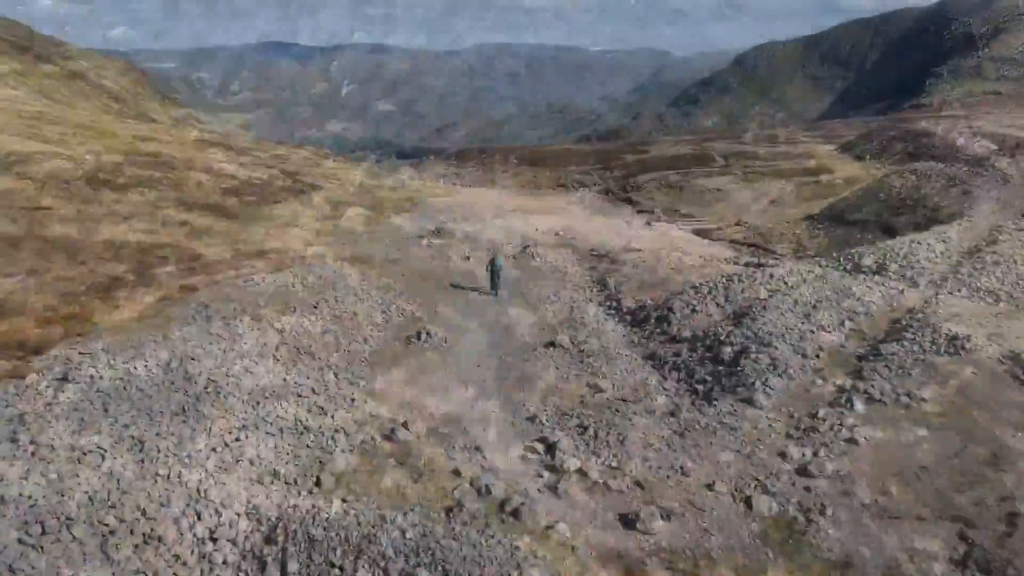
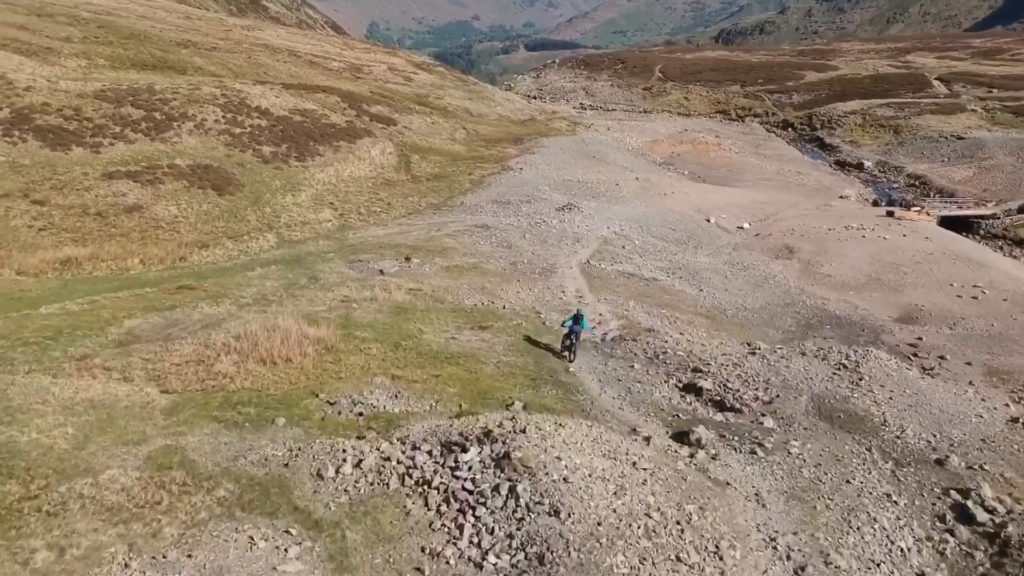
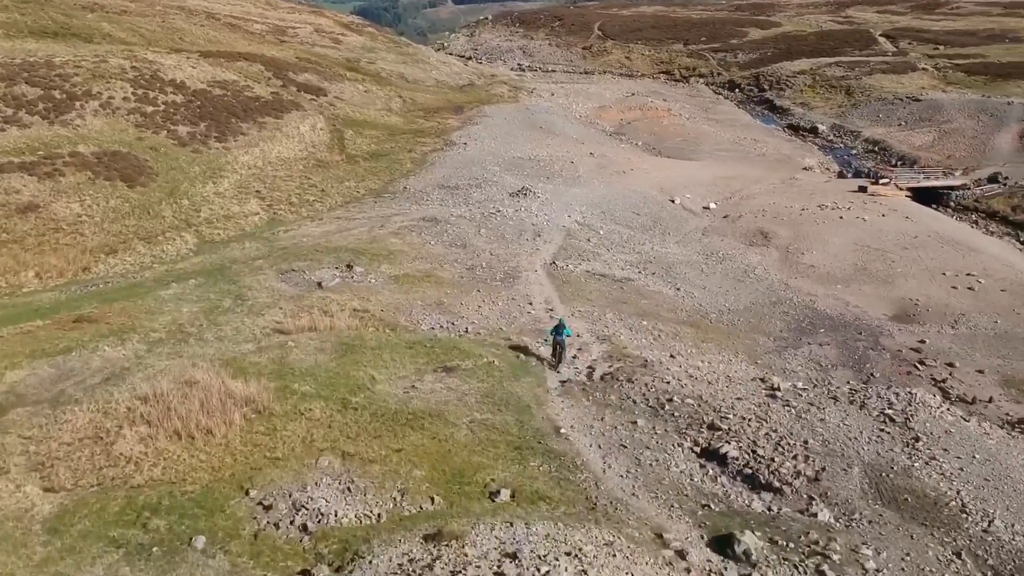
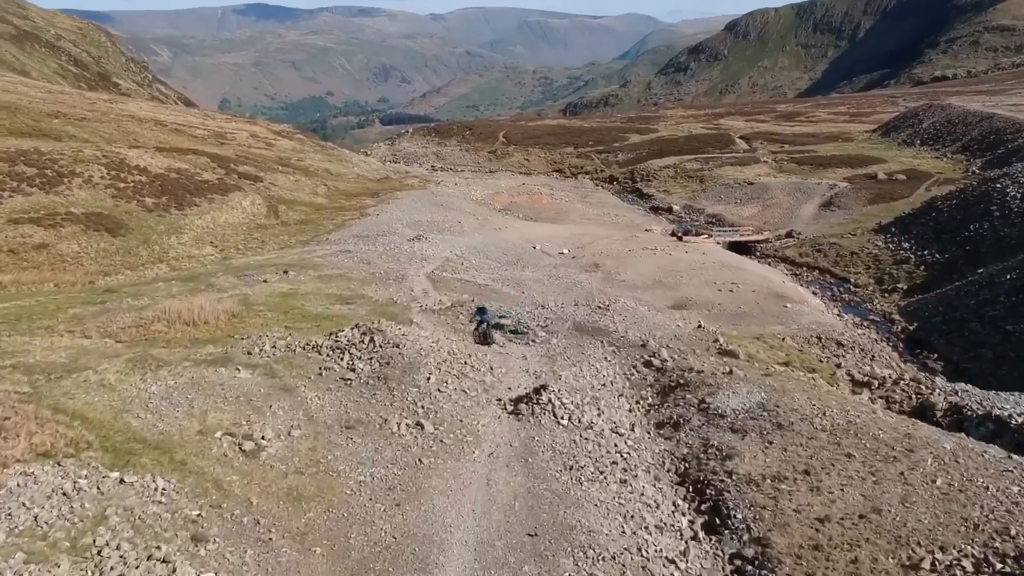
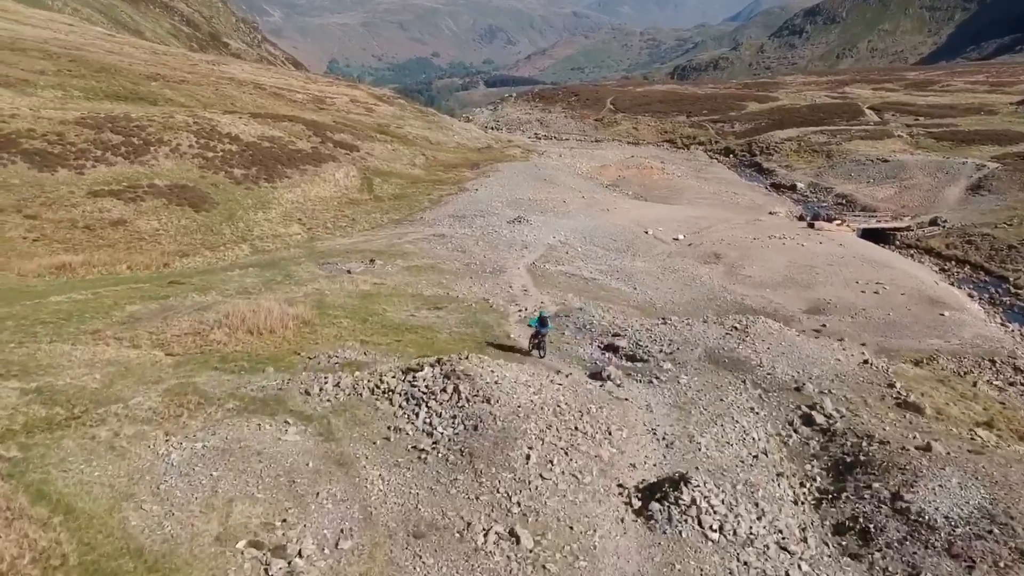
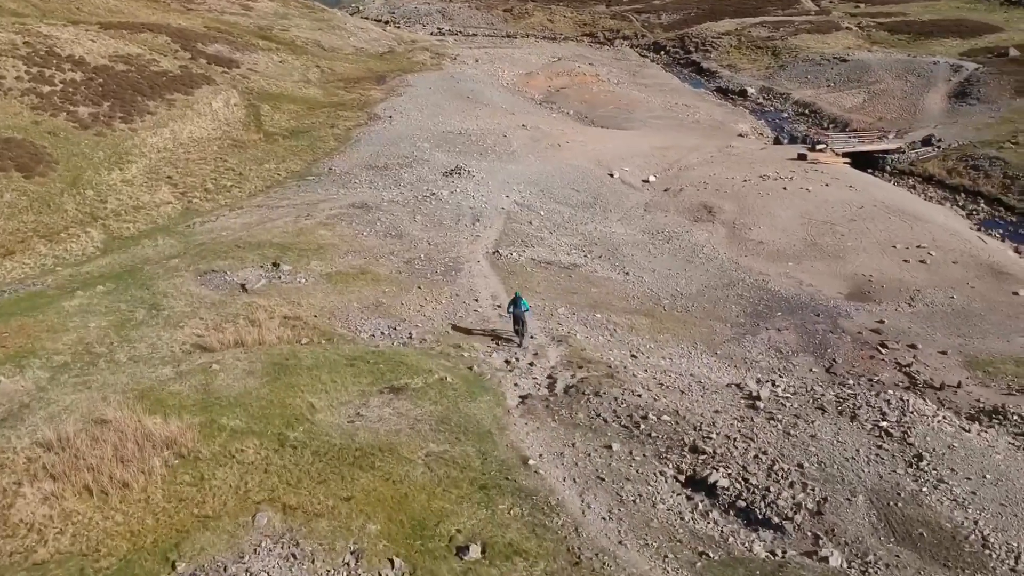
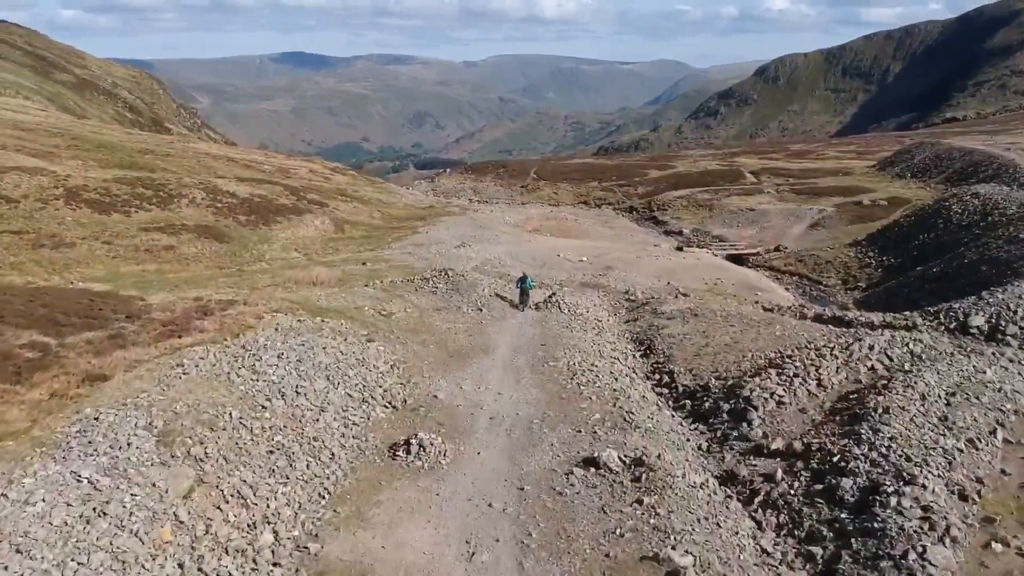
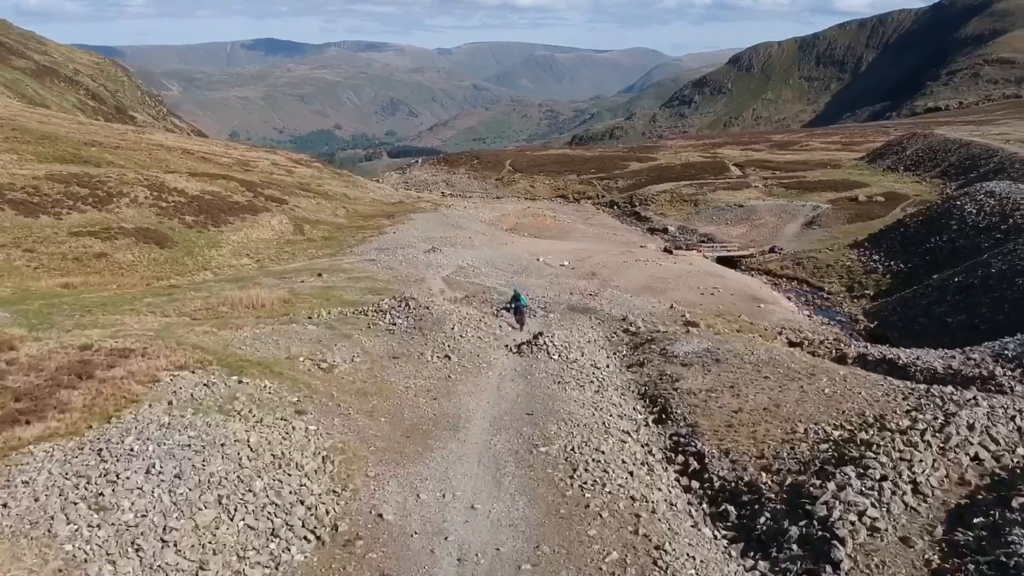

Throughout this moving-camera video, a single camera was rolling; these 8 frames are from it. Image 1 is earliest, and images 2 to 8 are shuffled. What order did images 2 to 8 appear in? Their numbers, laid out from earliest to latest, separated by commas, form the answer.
7, 8, 4, 5, 2, 3, 6
